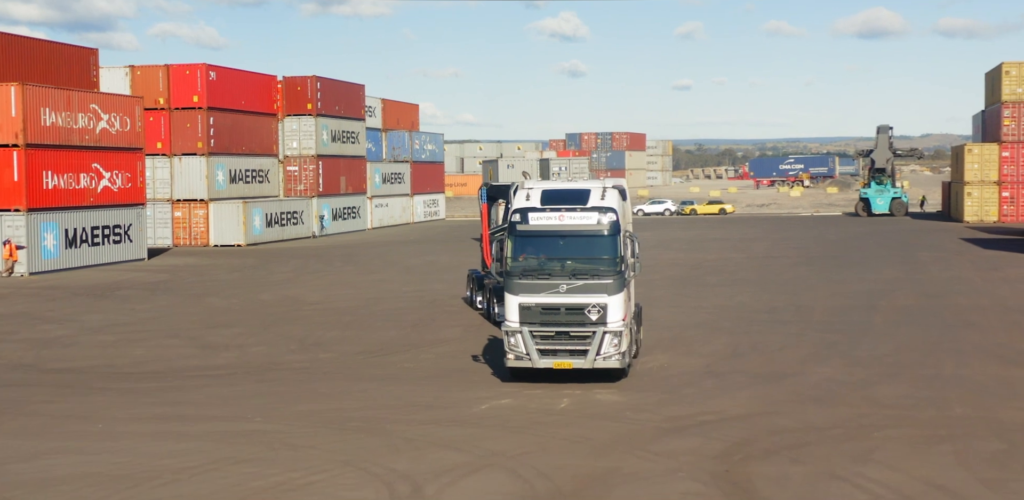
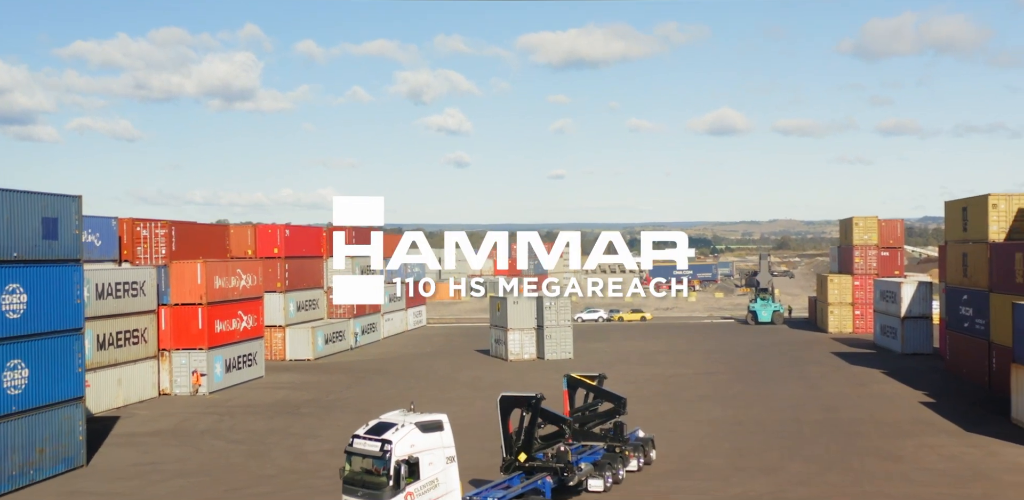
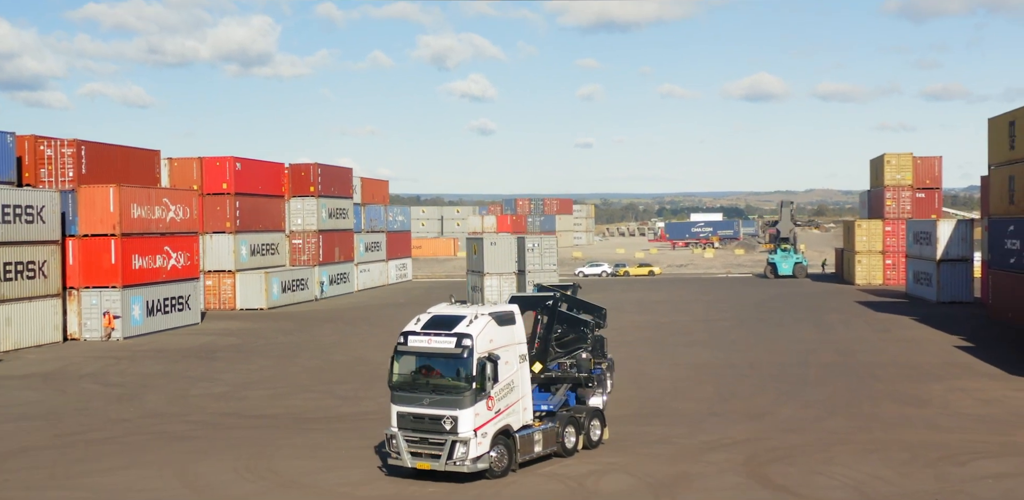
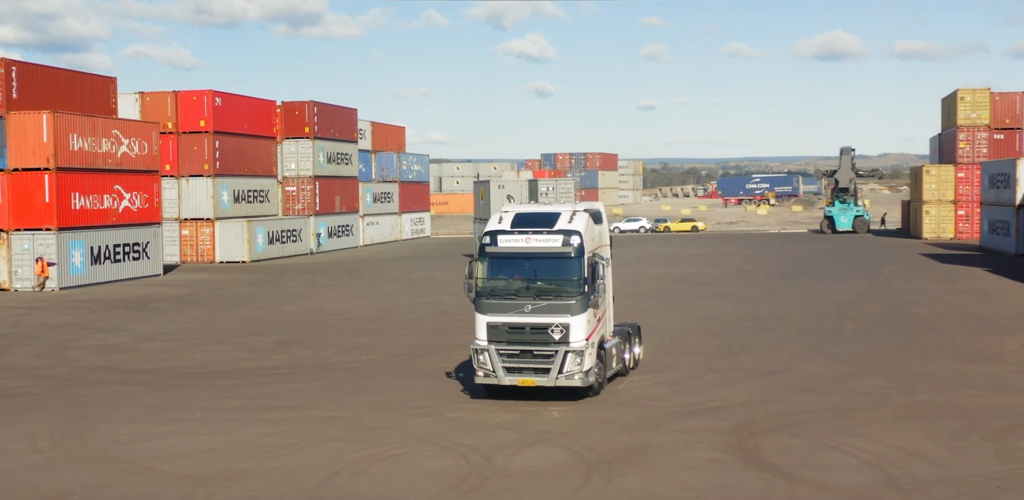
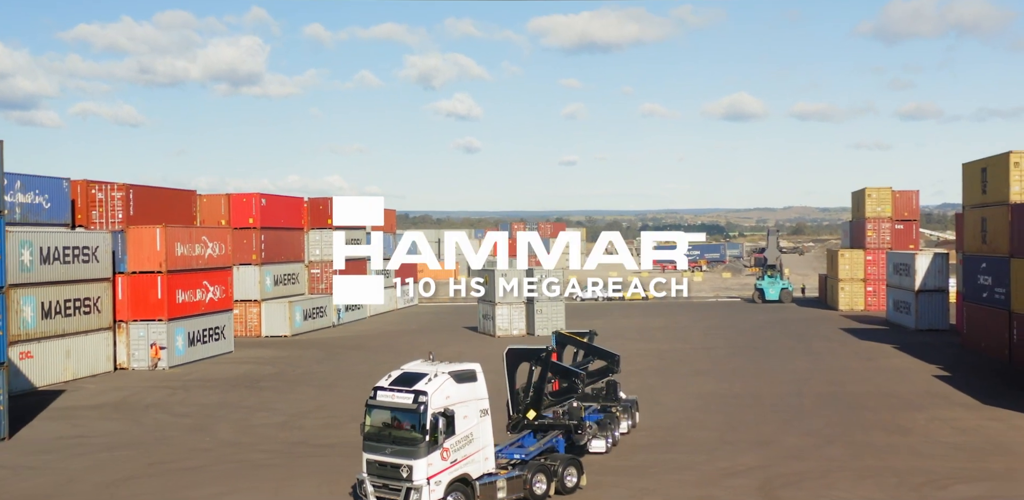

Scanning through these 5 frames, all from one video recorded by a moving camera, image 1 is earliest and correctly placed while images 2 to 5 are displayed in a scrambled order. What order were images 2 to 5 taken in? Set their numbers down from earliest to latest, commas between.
4, 3, 5, 2
